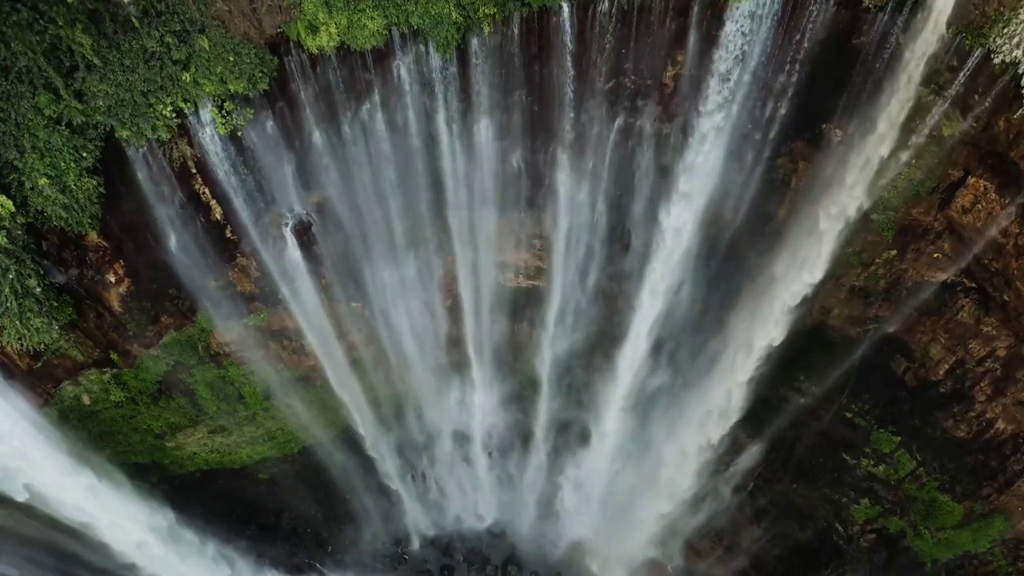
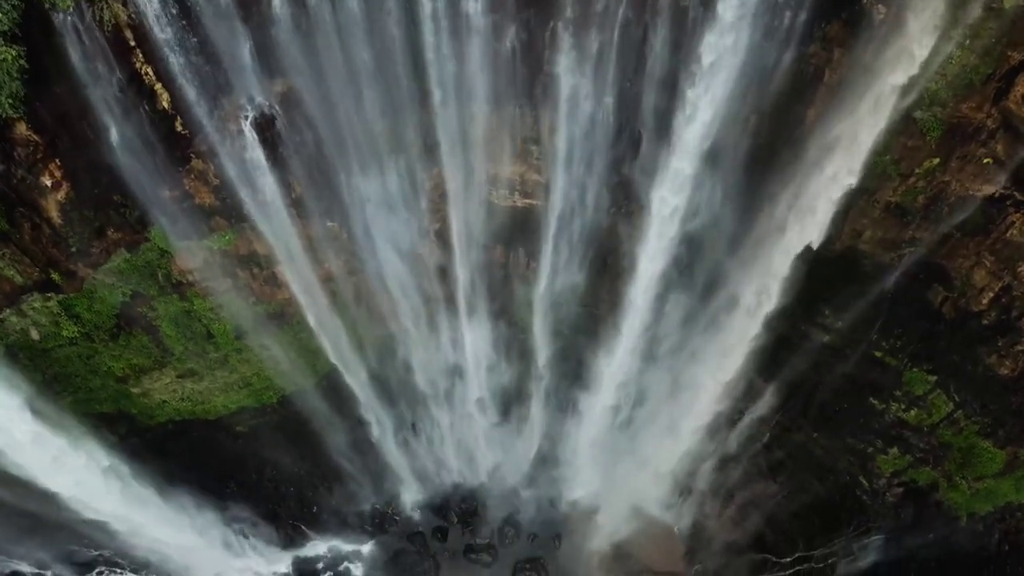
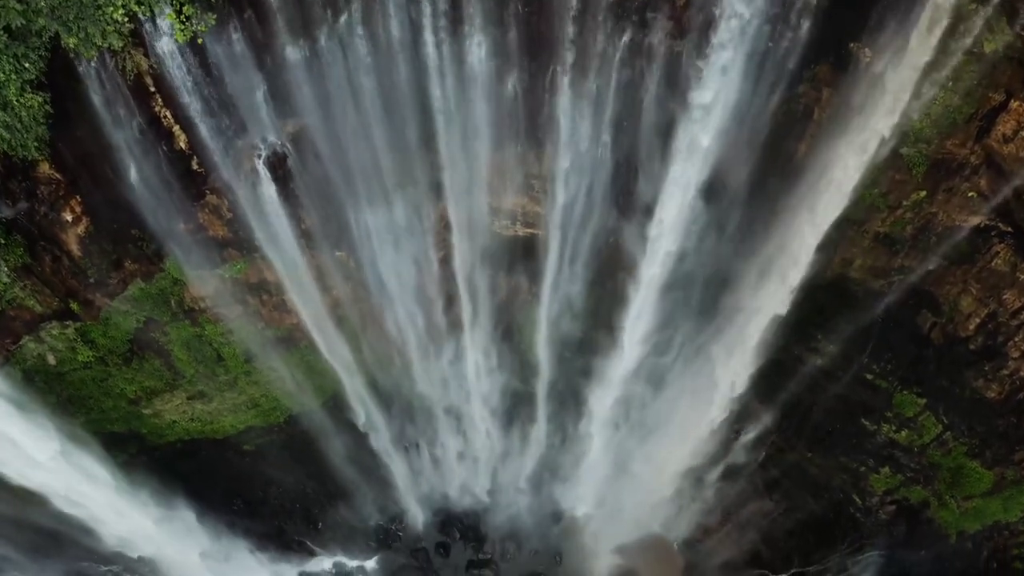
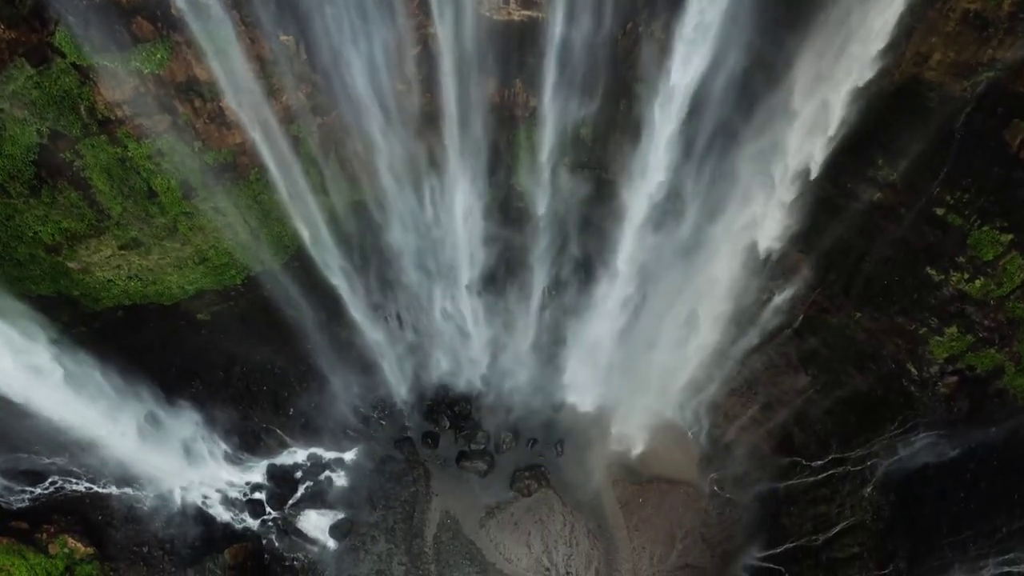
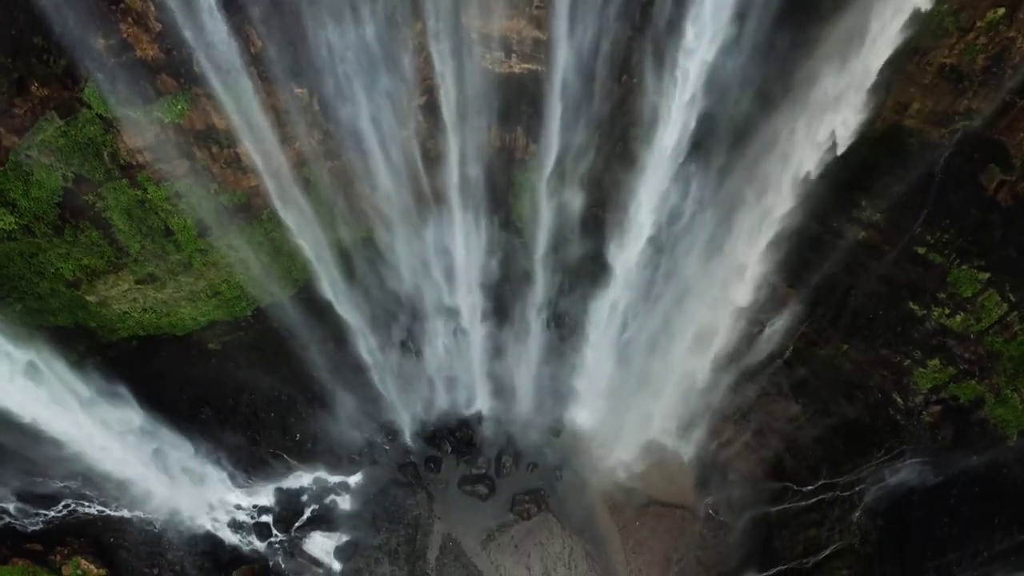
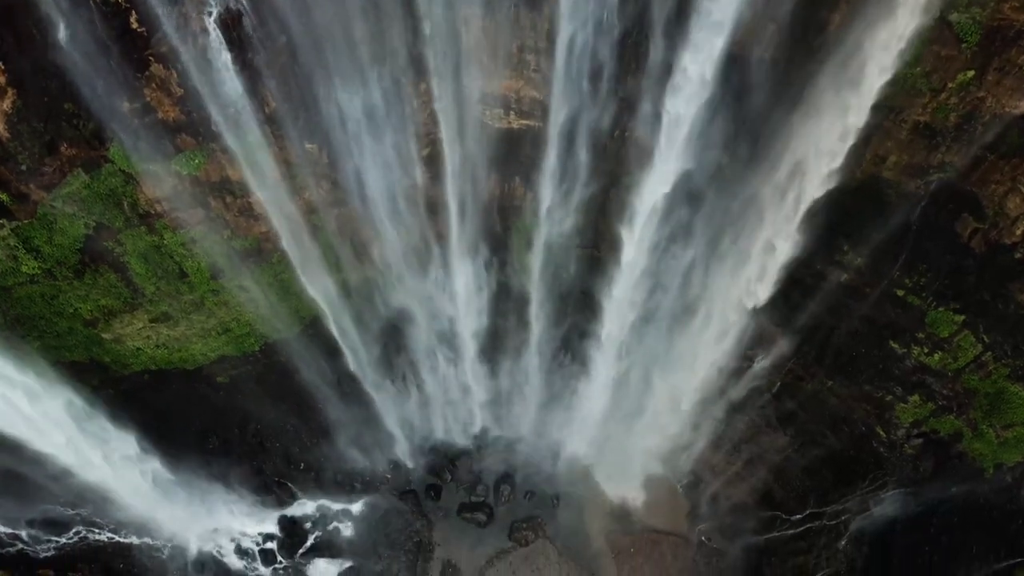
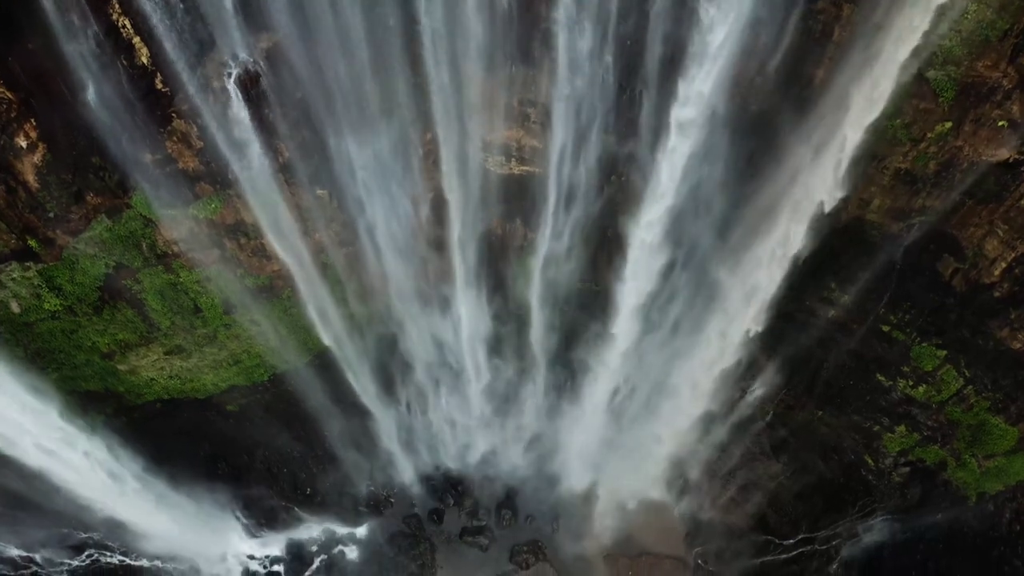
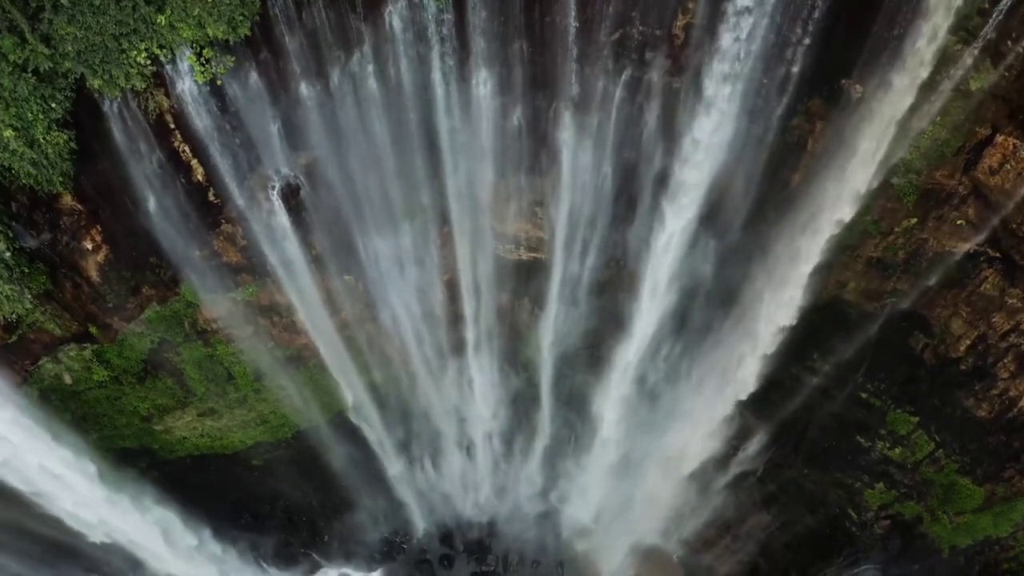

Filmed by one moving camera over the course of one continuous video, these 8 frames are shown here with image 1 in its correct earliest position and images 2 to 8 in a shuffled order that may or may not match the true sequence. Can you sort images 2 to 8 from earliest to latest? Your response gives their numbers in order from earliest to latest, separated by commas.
8, 3, 2, 7, 6, 5, 4
